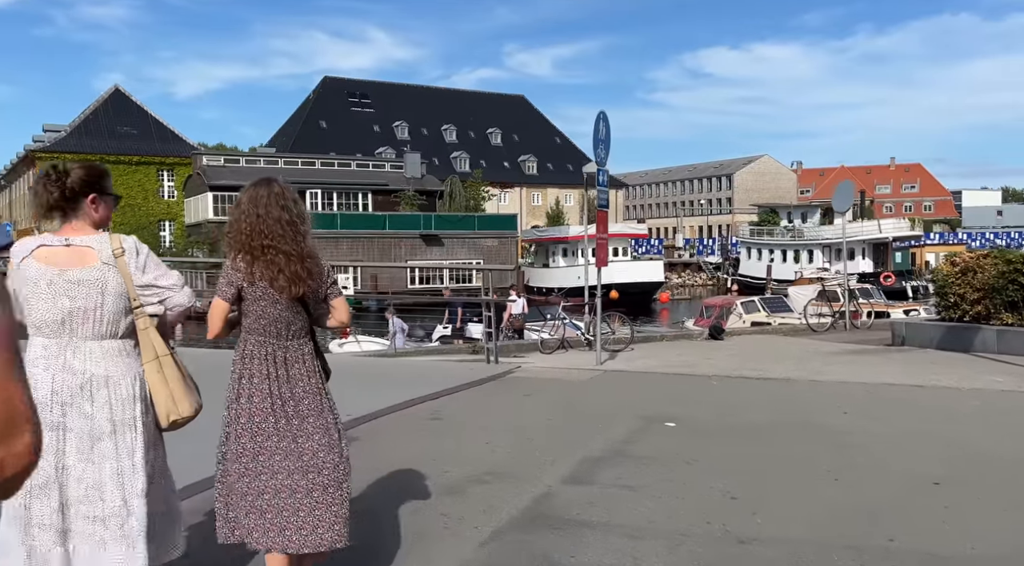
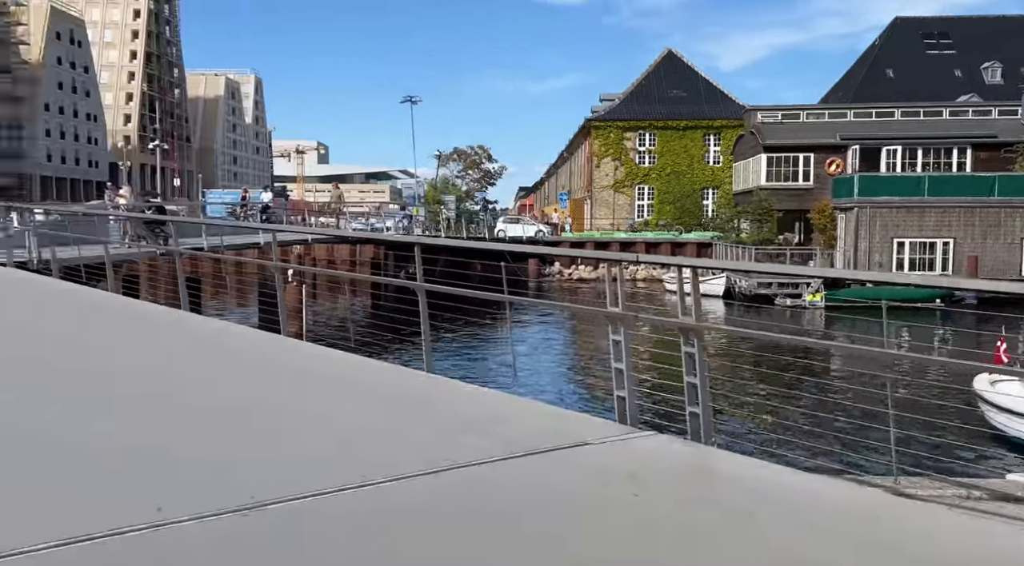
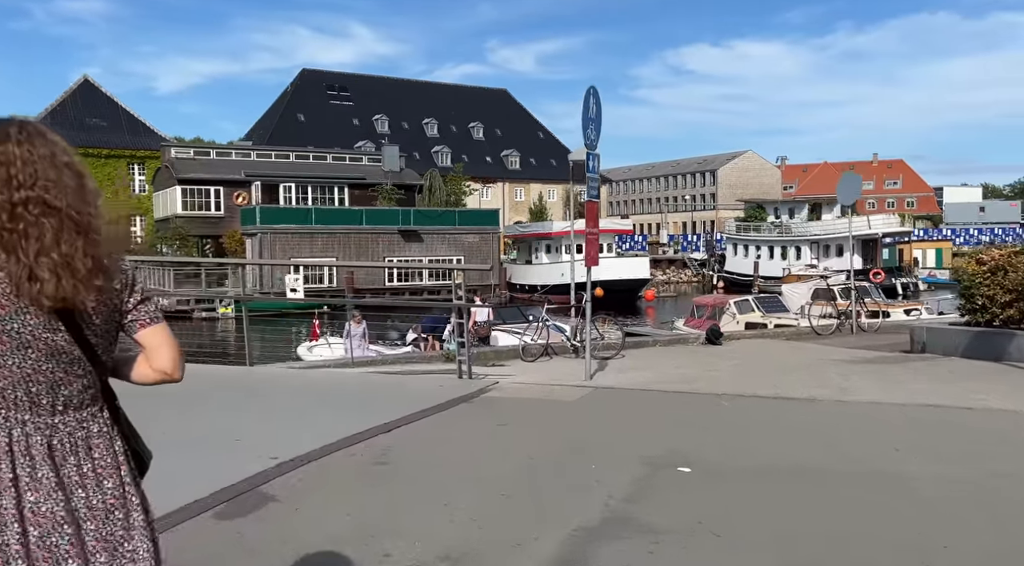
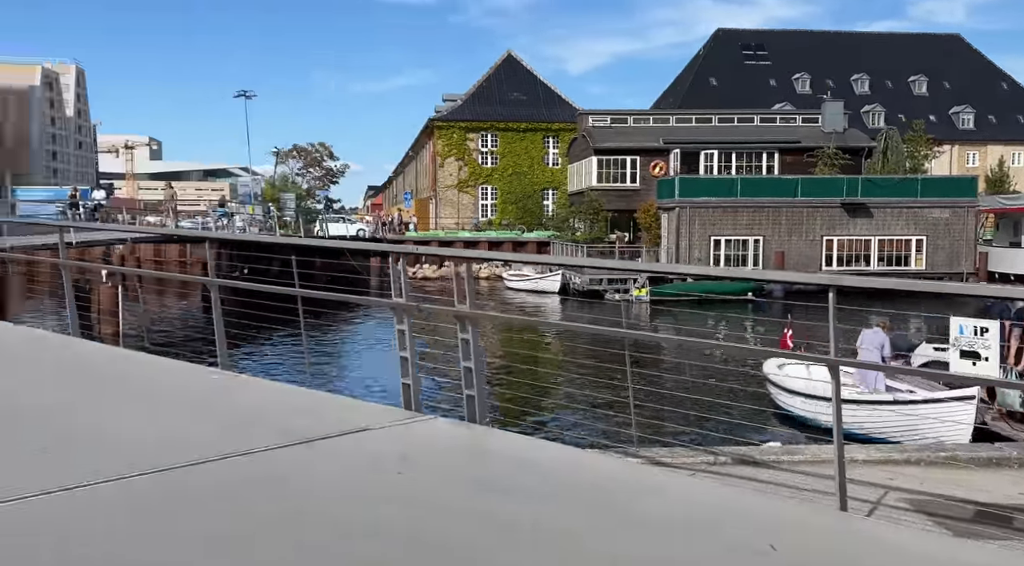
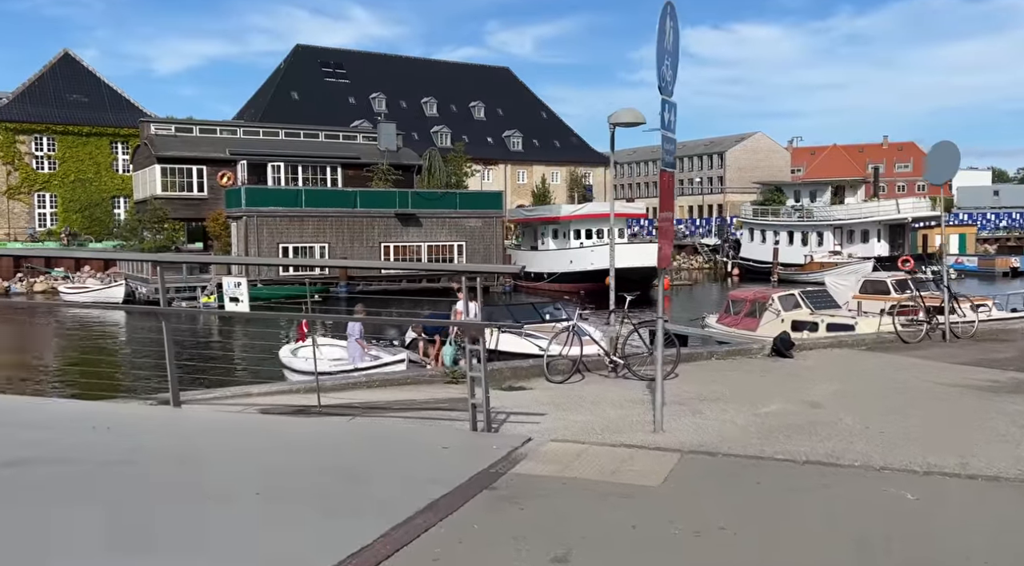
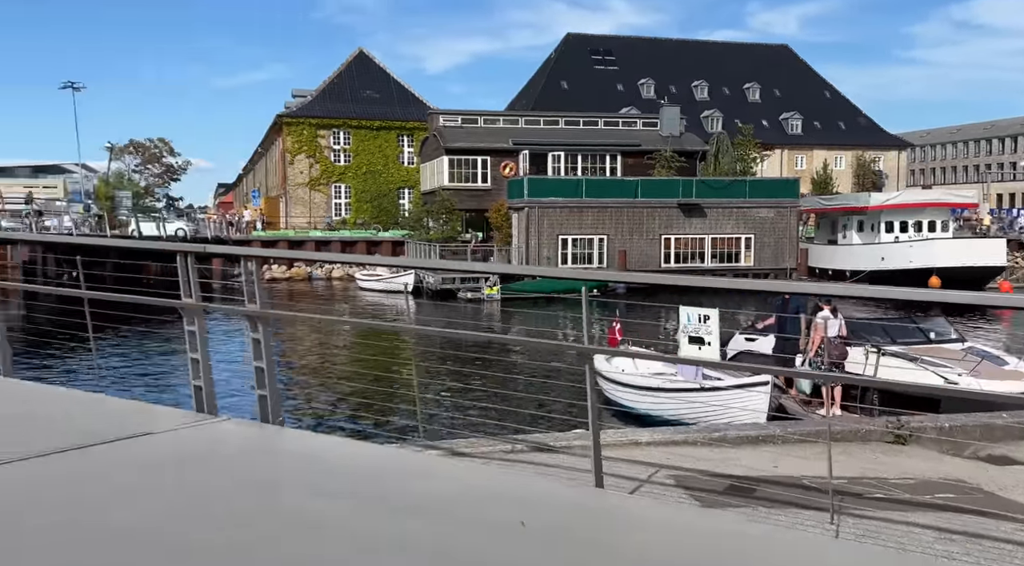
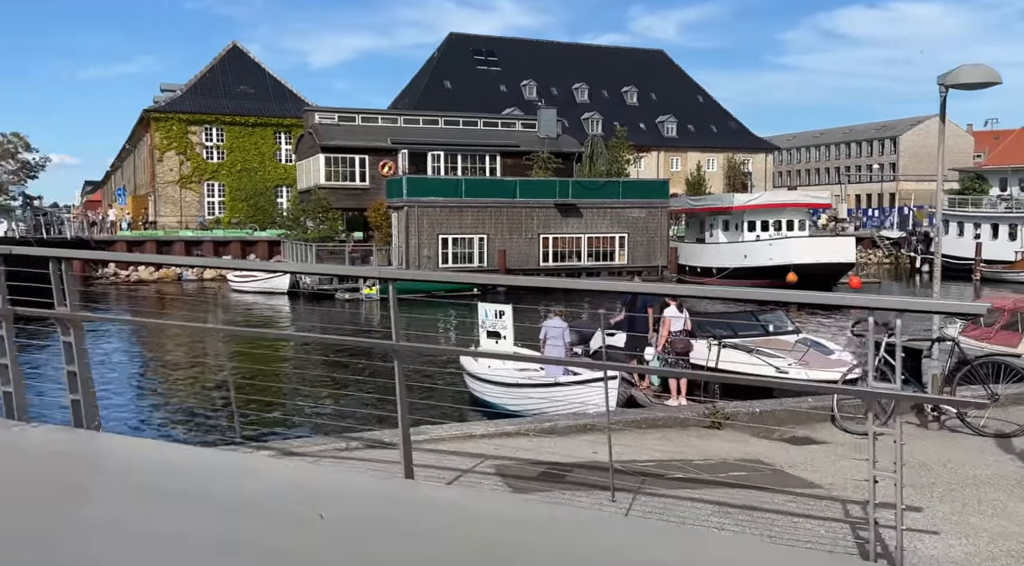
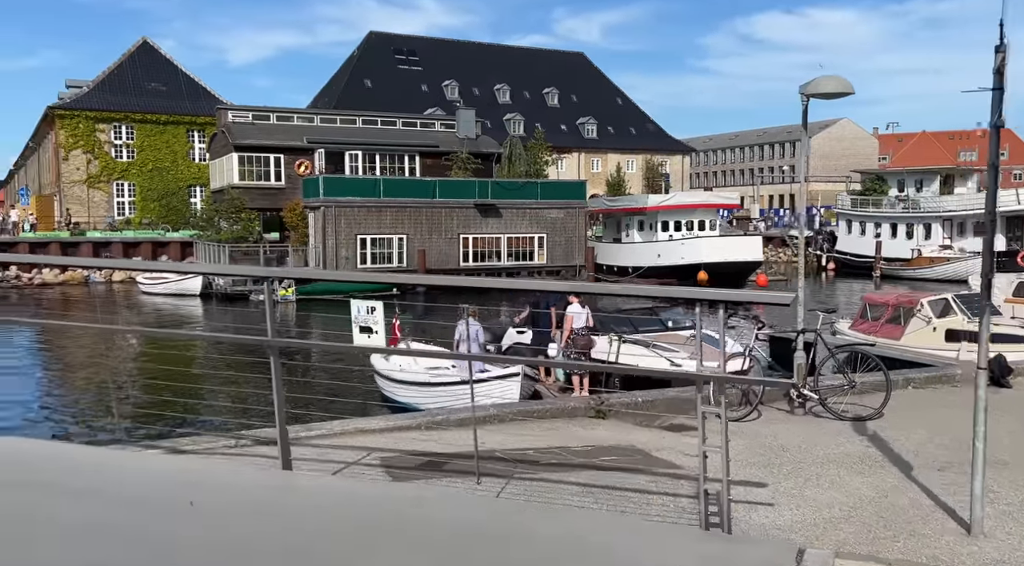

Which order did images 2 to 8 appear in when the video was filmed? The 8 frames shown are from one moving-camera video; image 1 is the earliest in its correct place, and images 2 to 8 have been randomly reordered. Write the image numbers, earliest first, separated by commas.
3, 5, 8, 7, 6, 4, 2
